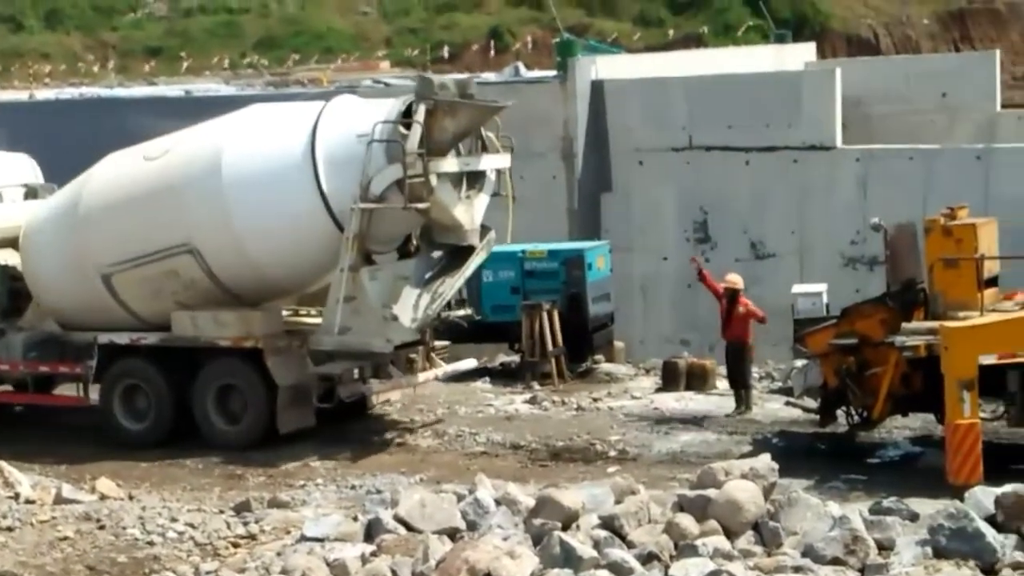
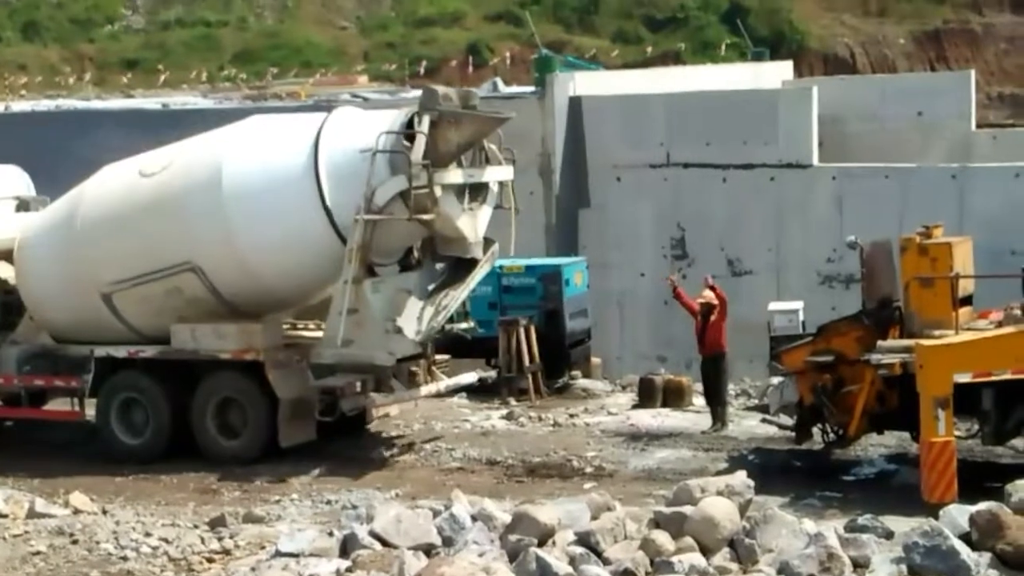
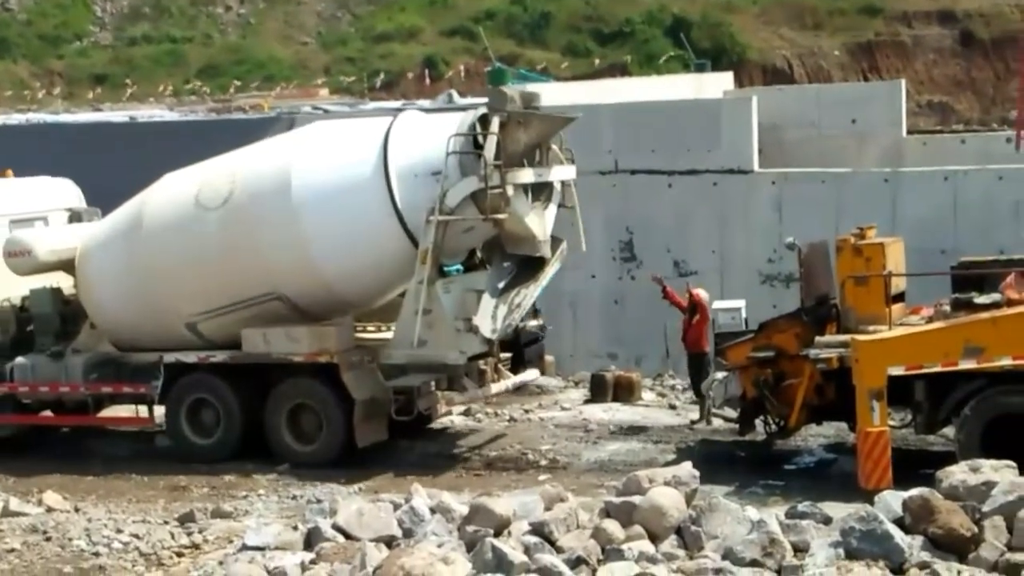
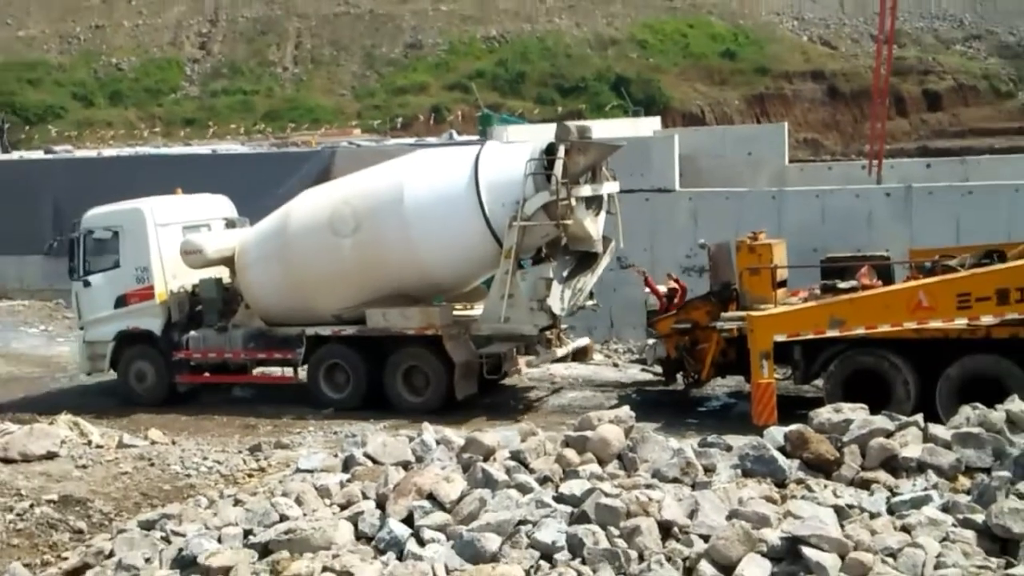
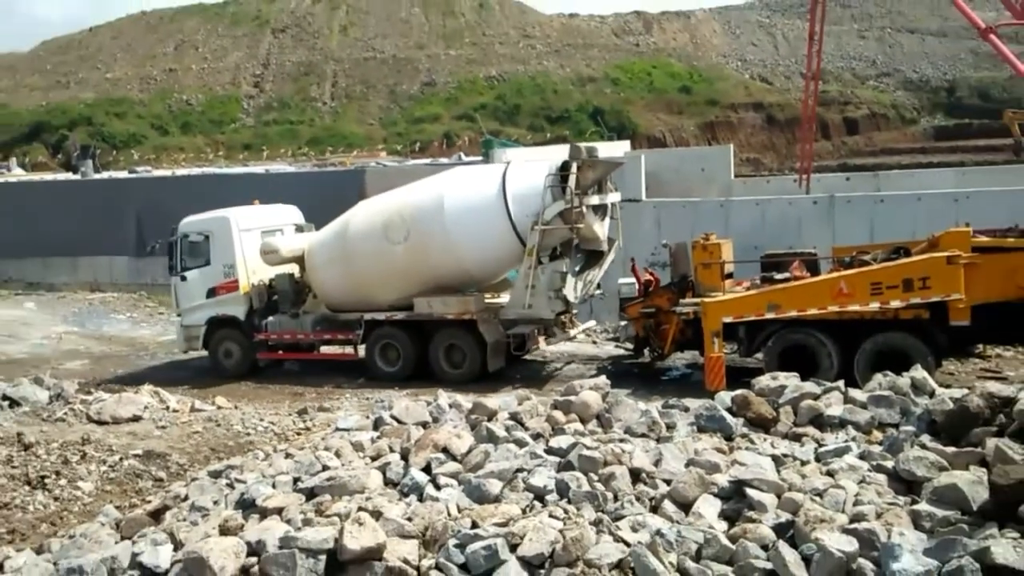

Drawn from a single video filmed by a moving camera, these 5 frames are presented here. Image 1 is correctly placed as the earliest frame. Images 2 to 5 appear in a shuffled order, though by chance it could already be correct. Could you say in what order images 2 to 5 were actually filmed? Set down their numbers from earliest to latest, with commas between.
2, 3, 4, 5
